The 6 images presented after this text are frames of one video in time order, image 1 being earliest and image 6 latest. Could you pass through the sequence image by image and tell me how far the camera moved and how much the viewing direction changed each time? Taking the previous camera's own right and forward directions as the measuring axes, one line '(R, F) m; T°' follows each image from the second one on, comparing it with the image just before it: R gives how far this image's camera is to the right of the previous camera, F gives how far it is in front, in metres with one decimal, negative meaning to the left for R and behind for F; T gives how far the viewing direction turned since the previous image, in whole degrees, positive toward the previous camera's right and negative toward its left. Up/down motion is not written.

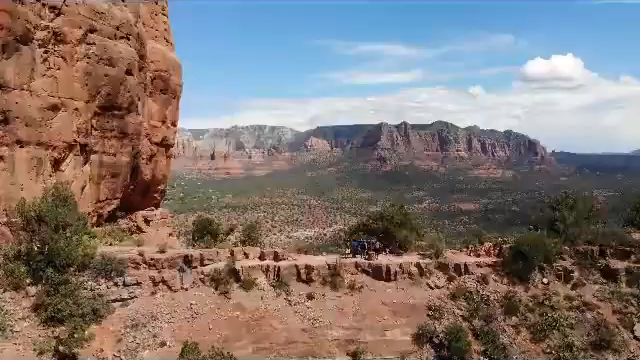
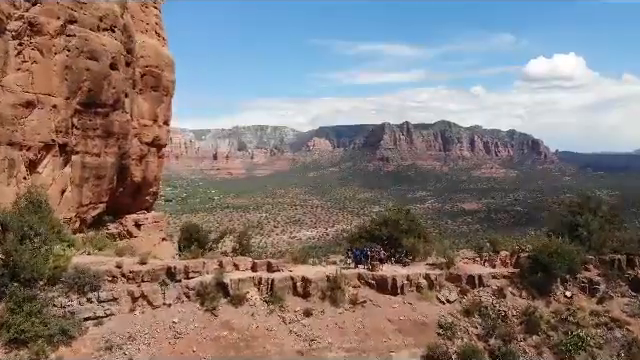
(+0.1, +1.6) m; 0°
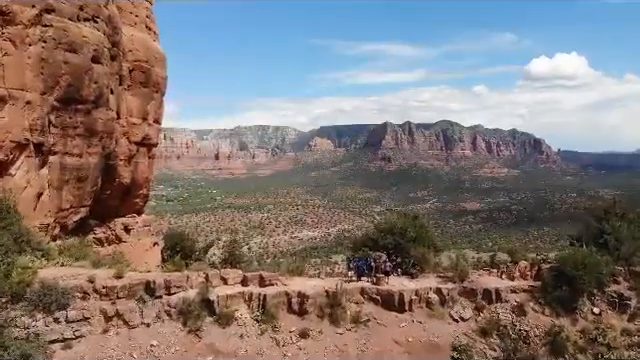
(+0.1, +1.6) m; 0°
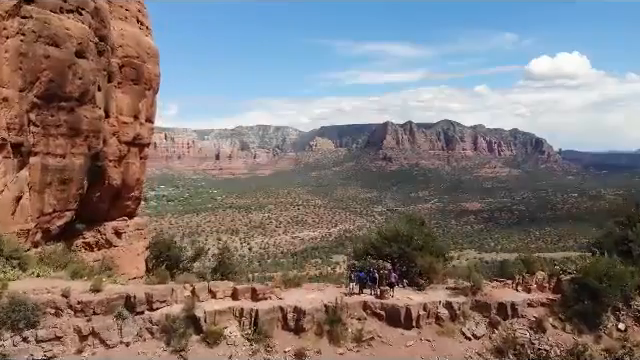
(+0.1, +1.2) m; 0°
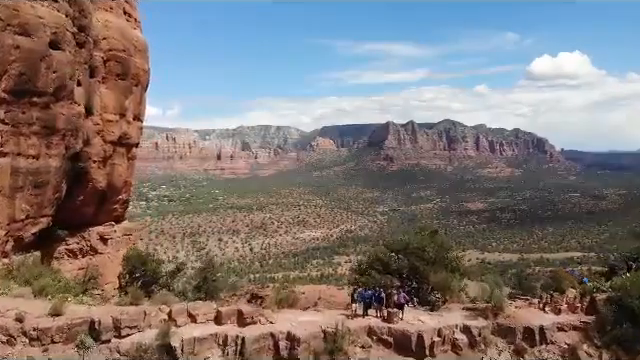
(+0.1, +1.6) m; 0°
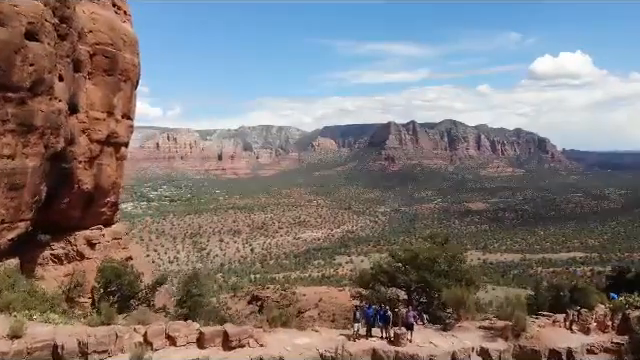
(+0.1, +1.3) m; 0°
